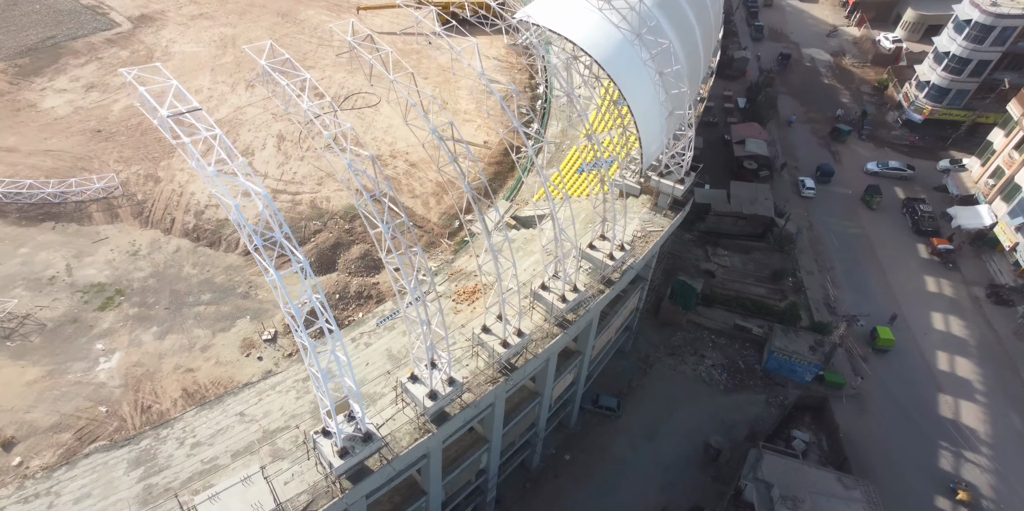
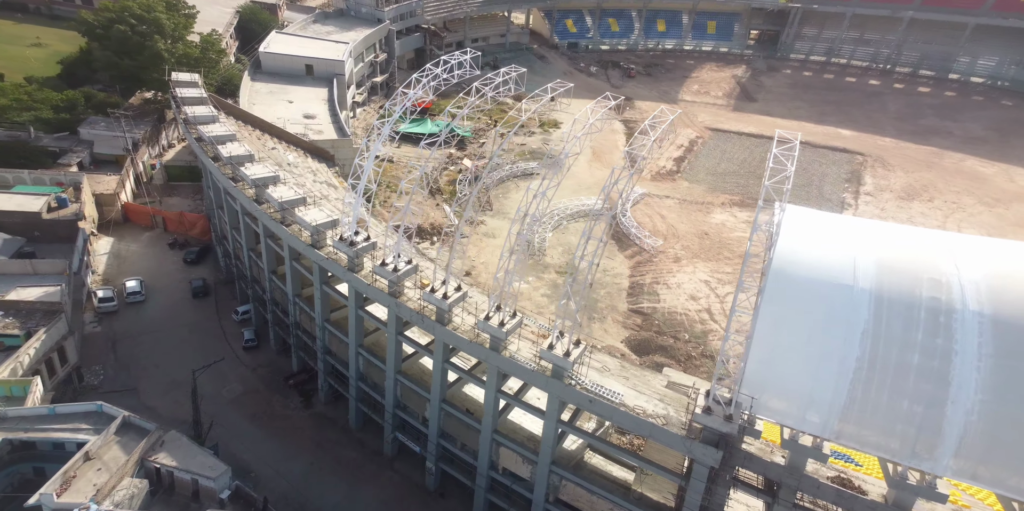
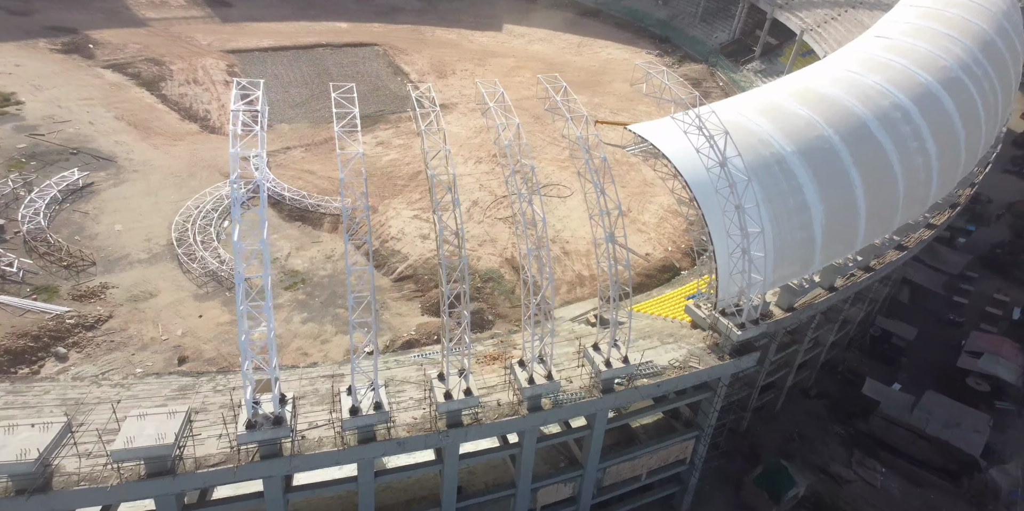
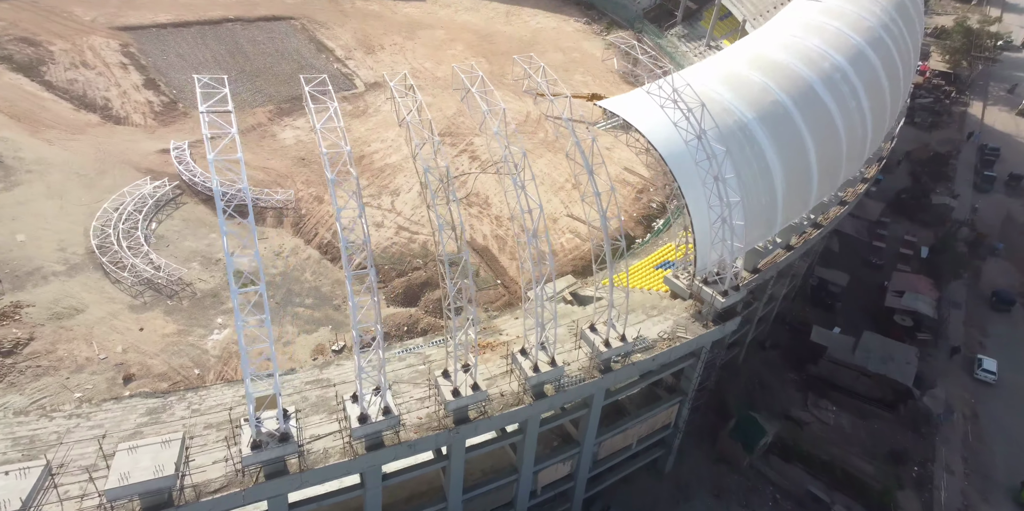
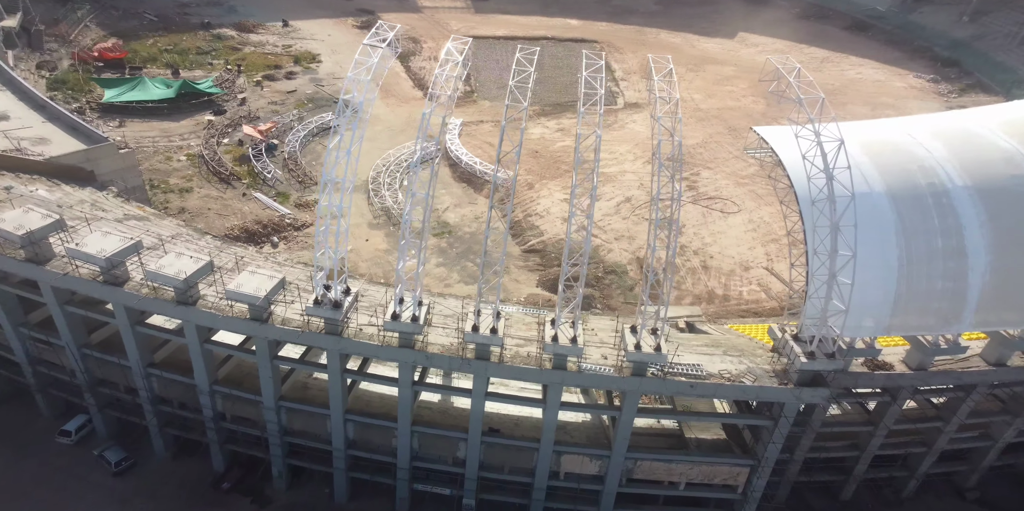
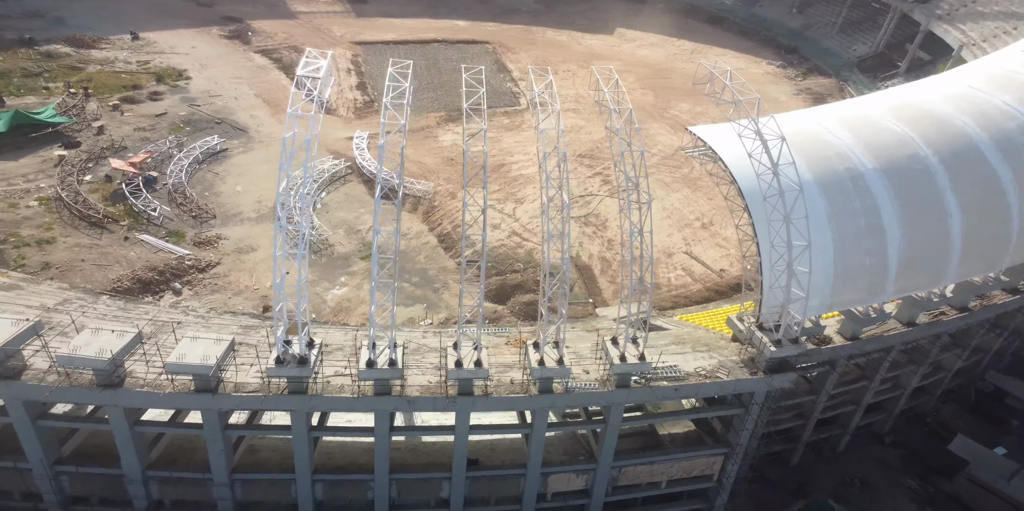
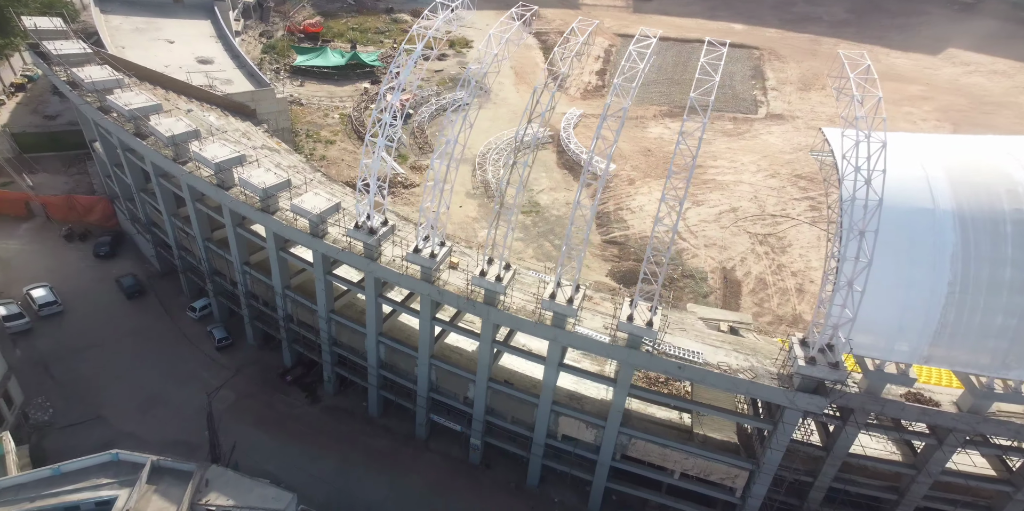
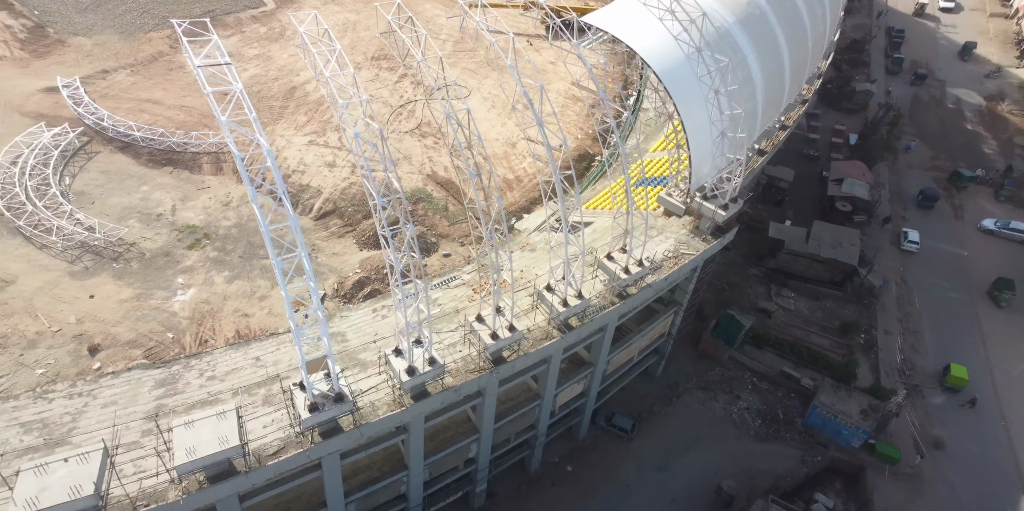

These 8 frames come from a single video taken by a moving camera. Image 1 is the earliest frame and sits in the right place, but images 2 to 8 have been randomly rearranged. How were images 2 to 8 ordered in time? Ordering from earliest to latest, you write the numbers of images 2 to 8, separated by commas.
8, 4, 3, 6, 5, 7, 2
